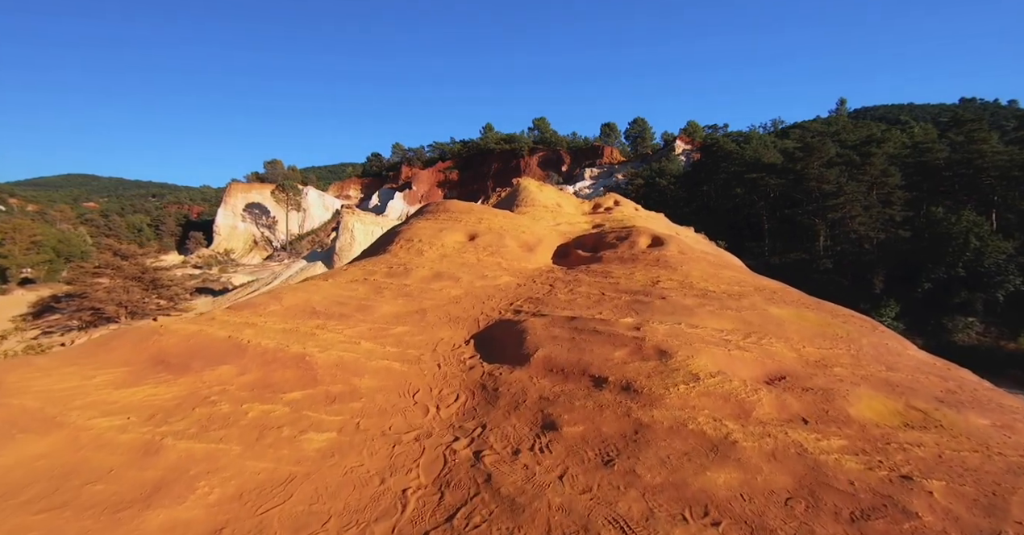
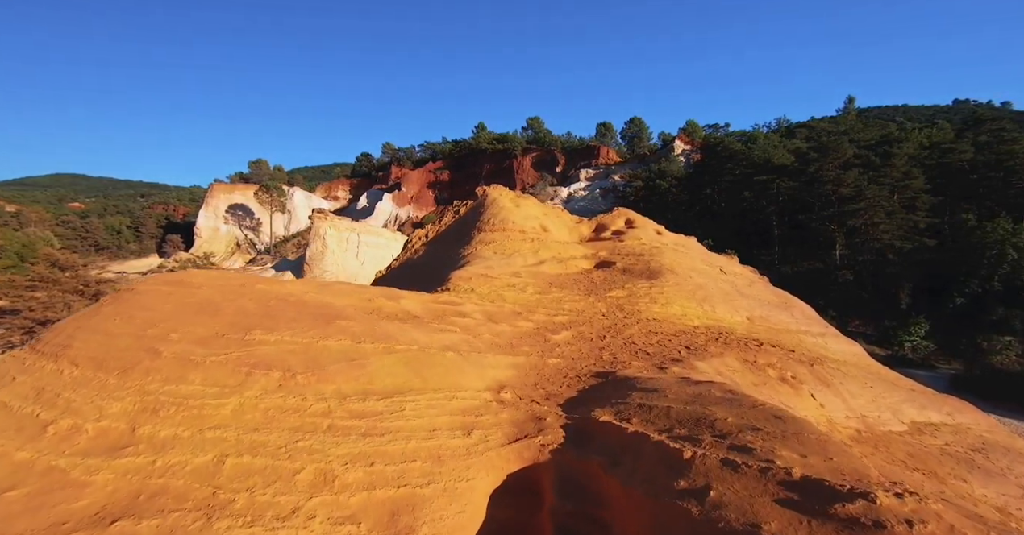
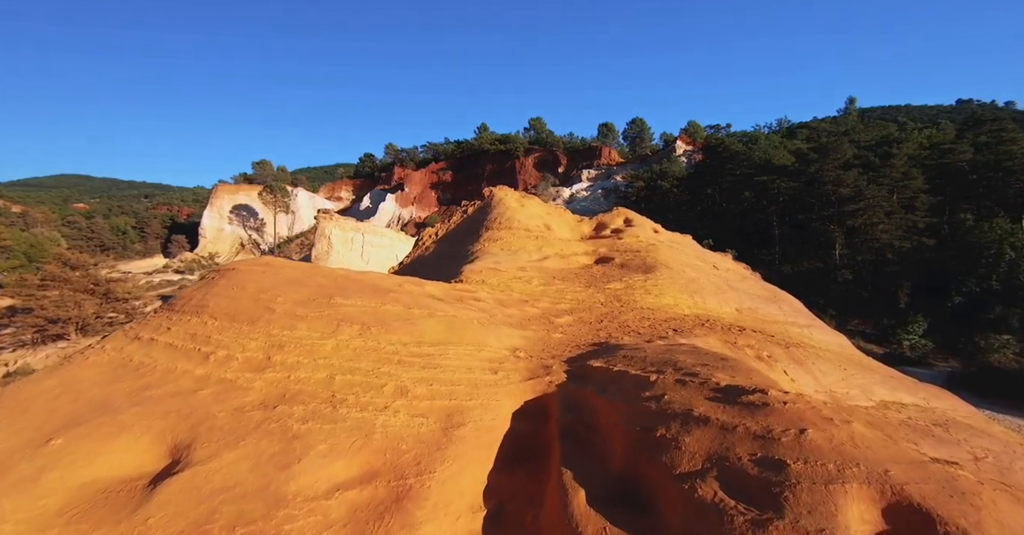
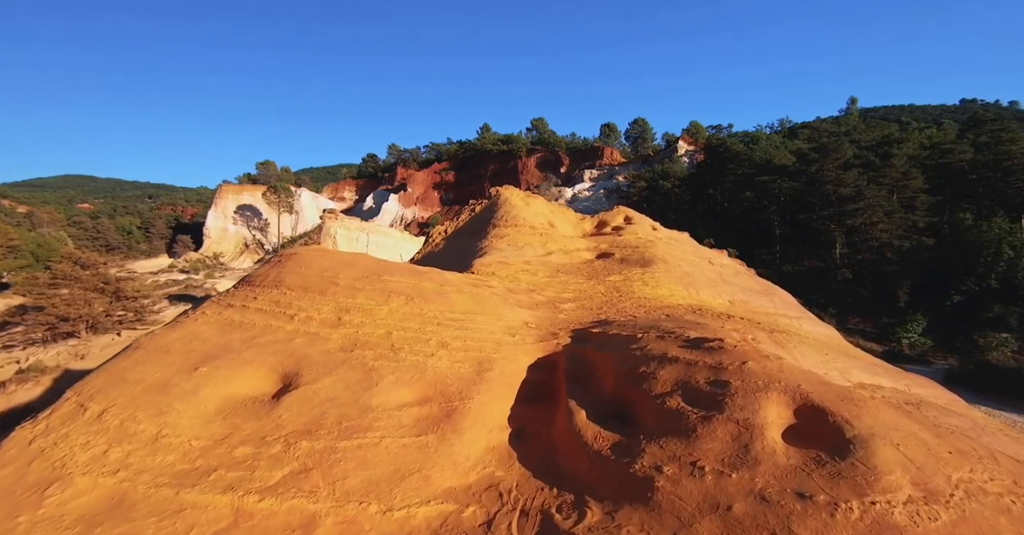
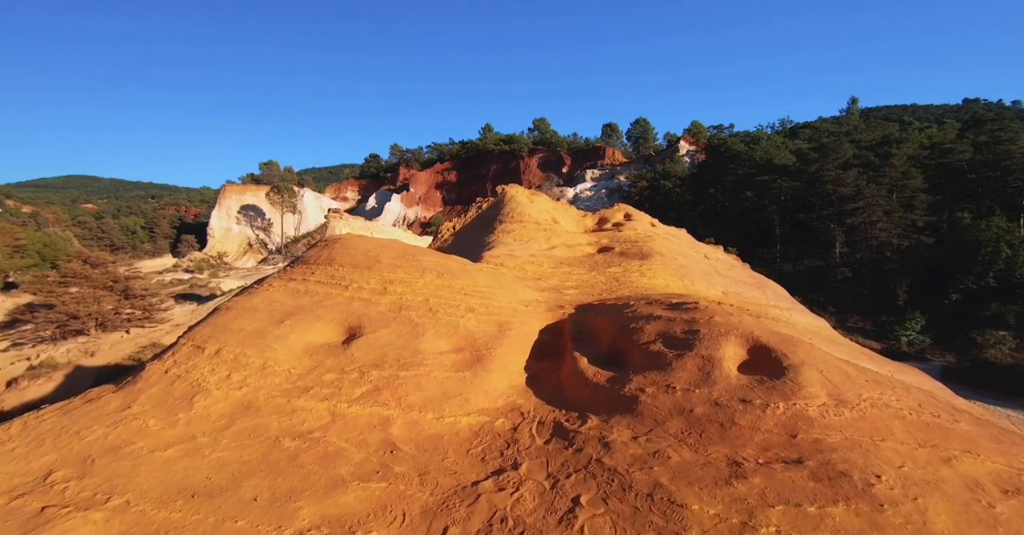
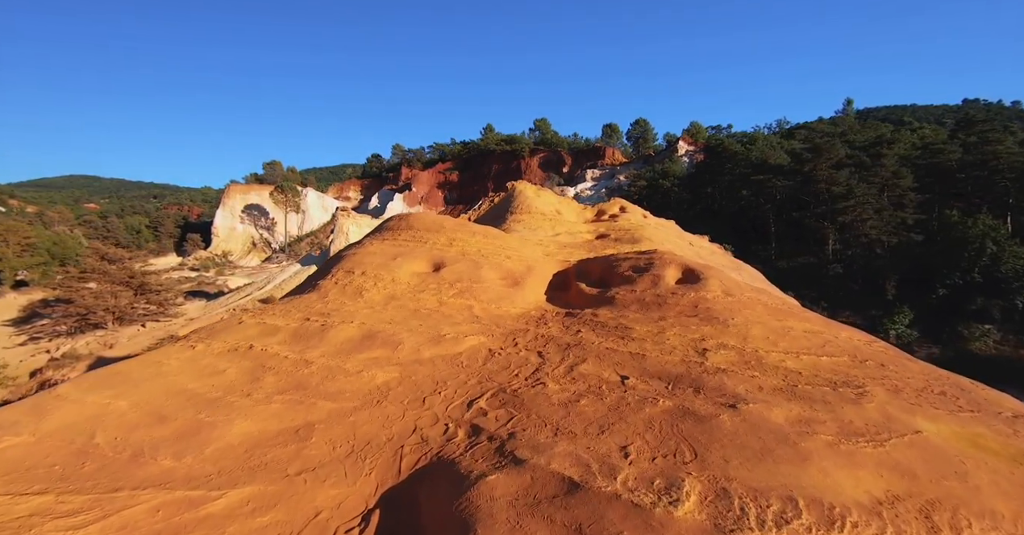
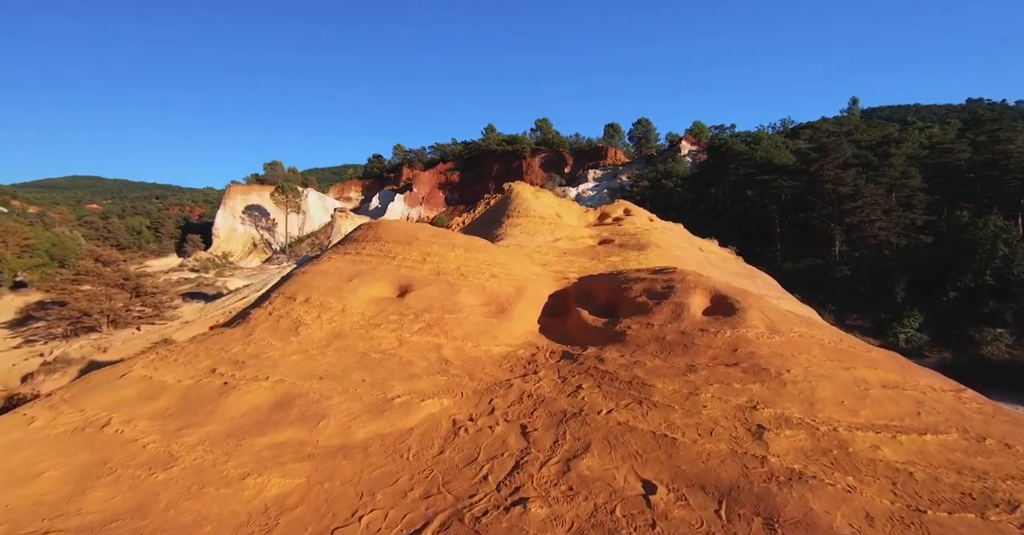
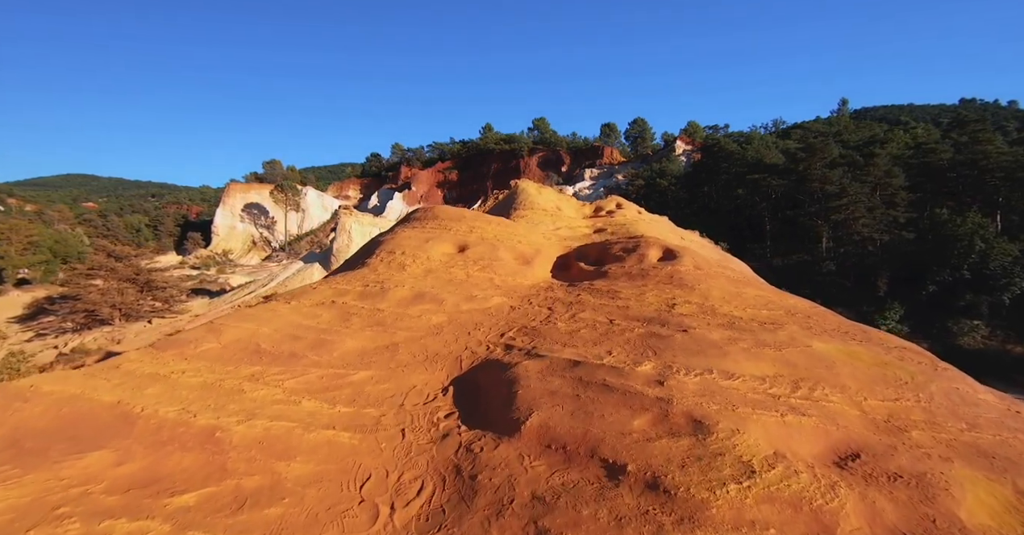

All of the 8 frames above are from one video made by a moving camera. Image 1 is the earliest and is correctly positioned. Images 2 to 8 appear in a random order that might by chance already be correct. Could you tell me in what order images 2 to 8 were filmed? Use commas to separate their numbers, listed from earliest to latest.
8, 6, 7, 5, 4, 3, 2
